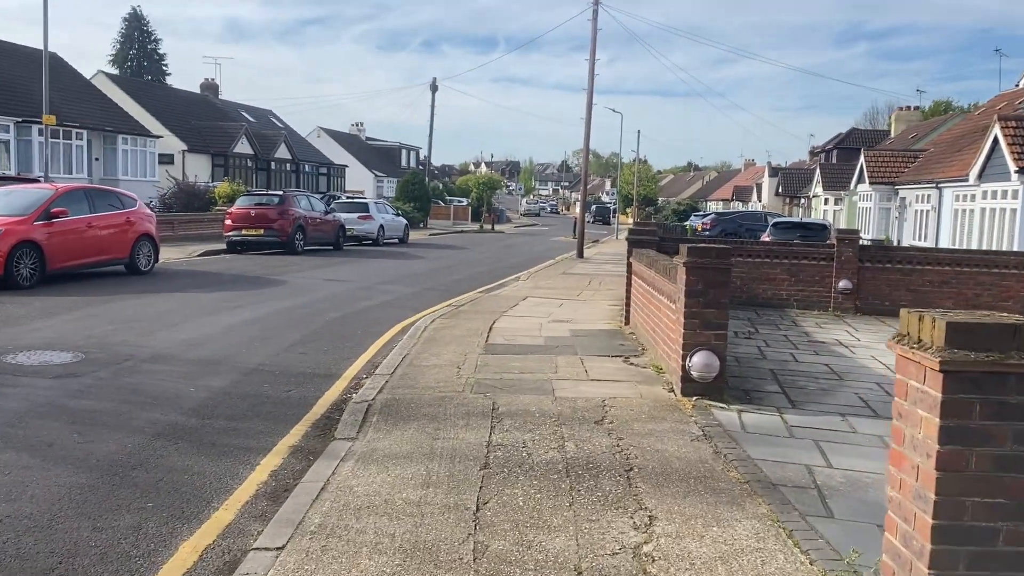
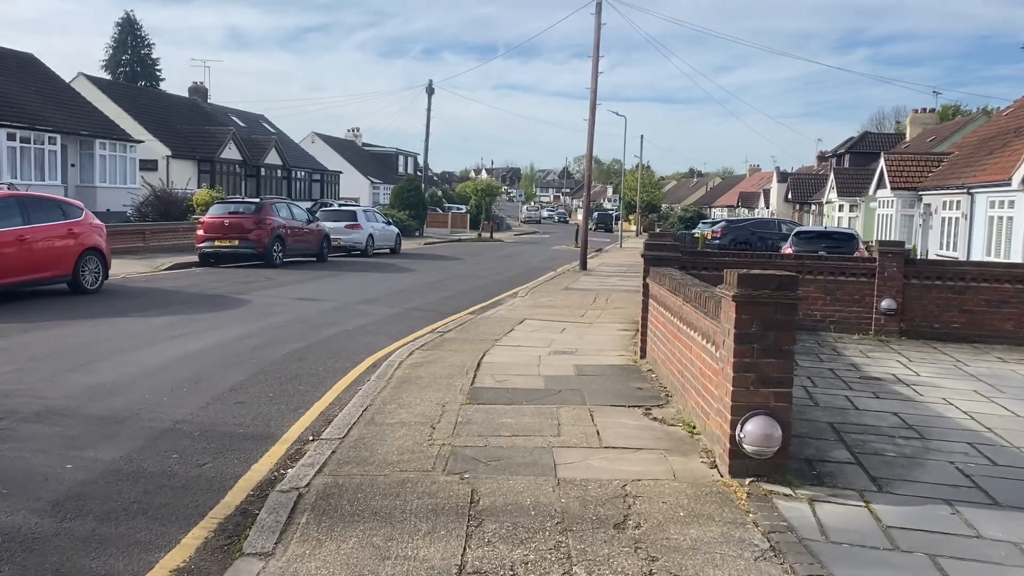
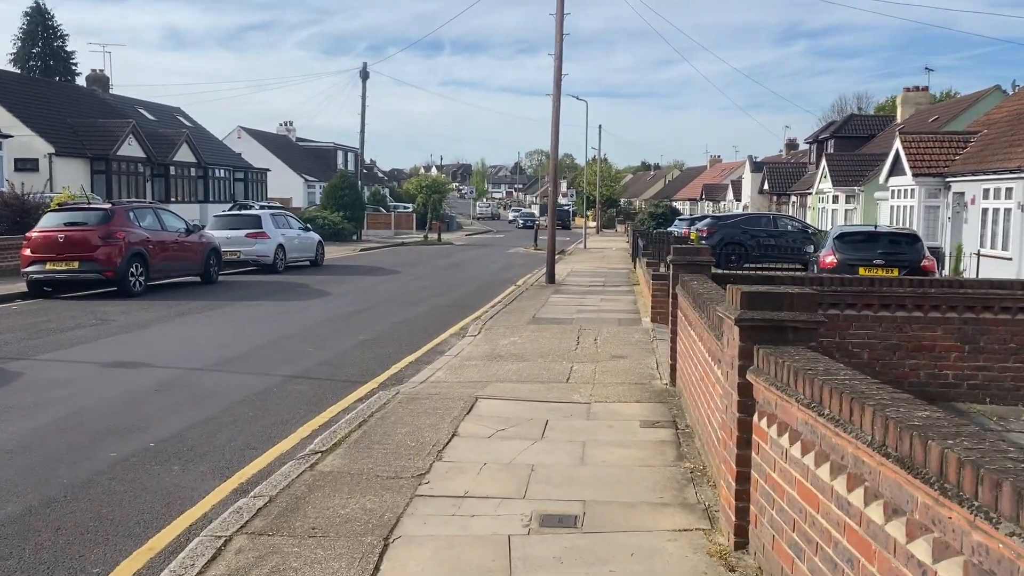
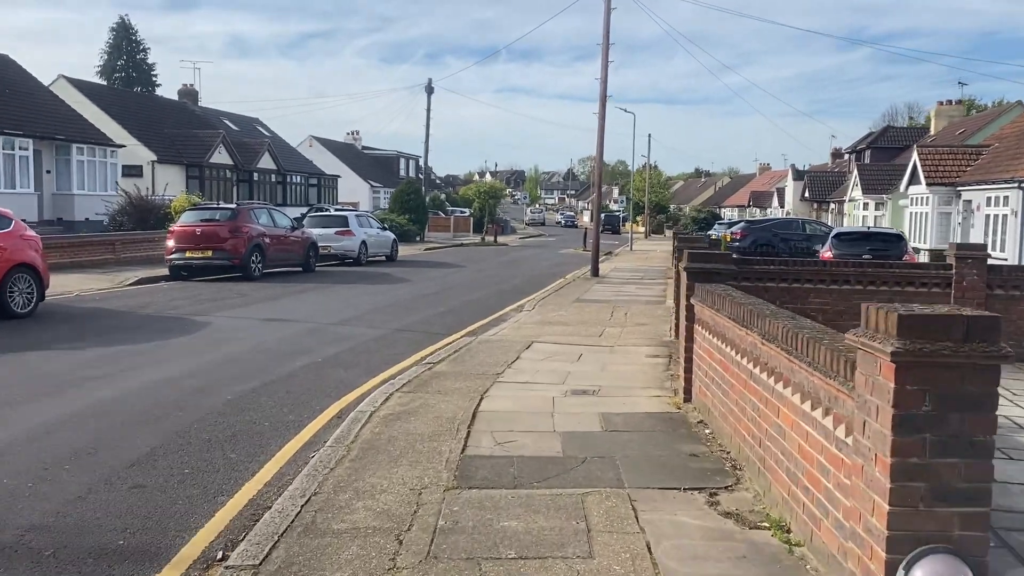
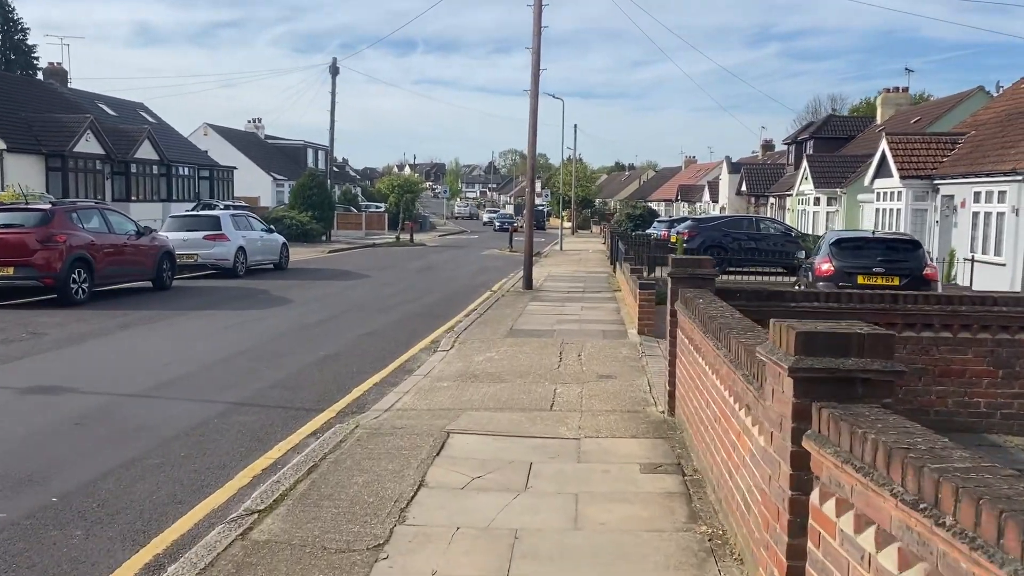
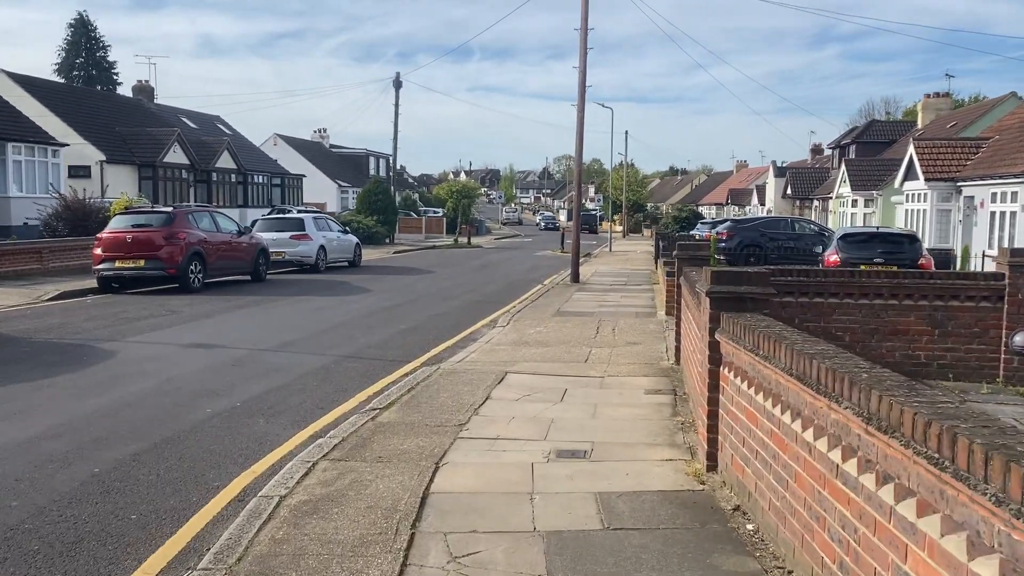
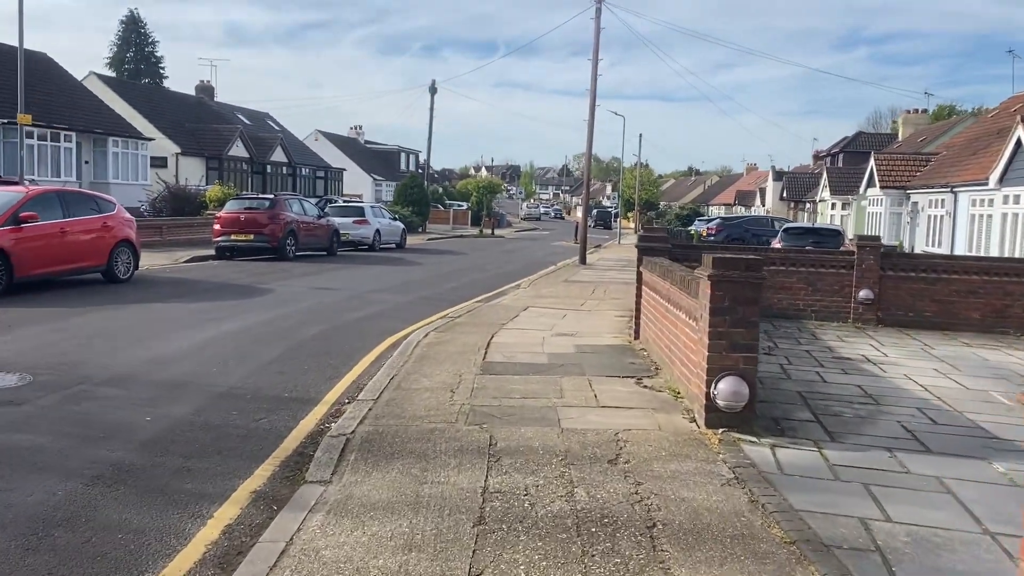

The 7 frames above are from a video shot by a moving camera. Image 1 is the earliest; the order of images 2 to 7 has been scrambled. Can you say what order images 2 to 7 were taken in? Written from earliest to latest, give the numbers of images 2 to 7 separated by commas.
7, 2, 4, 6, 3, 5
